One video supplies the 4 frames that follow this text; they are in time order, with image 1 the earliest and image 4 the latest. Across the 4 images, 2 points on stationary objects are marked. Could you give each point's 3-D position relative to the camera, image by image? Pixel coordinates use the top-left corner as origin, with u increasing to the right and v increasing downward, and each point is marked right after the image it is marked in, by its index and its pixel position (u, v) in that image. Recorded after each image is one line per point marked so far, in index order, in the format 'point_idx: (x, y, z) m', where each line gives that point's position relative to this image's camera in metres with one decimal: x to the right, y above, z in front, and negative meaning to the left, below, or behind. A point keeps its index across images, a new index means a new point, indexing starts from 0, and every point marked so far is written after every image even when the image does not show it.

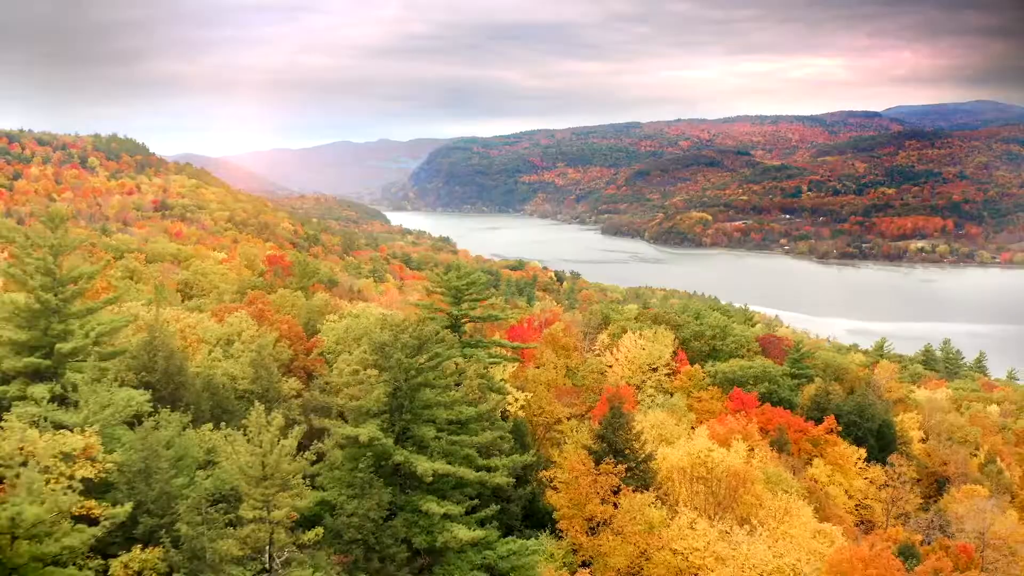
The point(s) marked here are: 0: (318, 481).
0: (-6.1, -5.9, +18.1) m
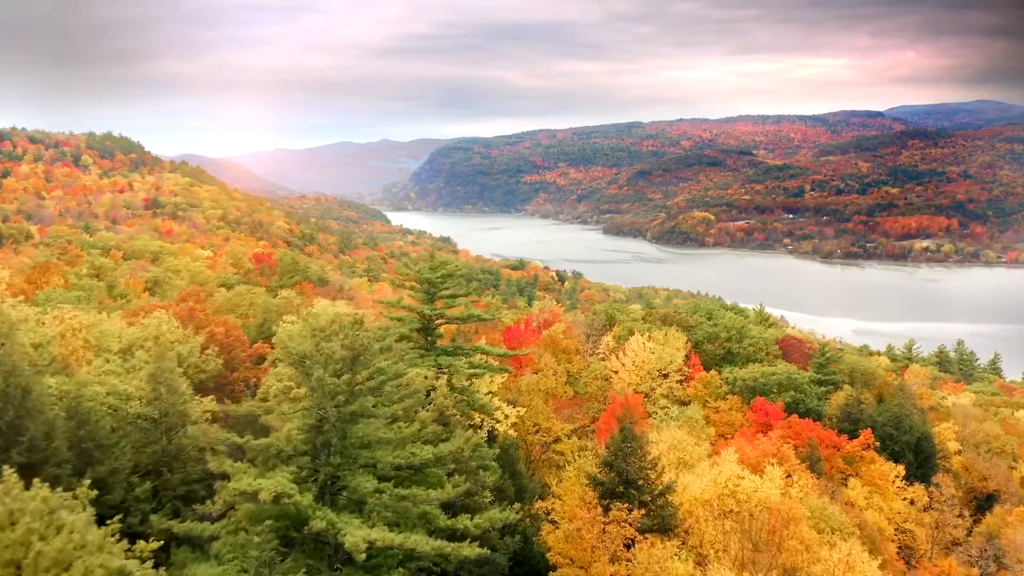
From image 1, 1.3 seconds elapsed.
0: (-6.6, -5.7, +13.3) m
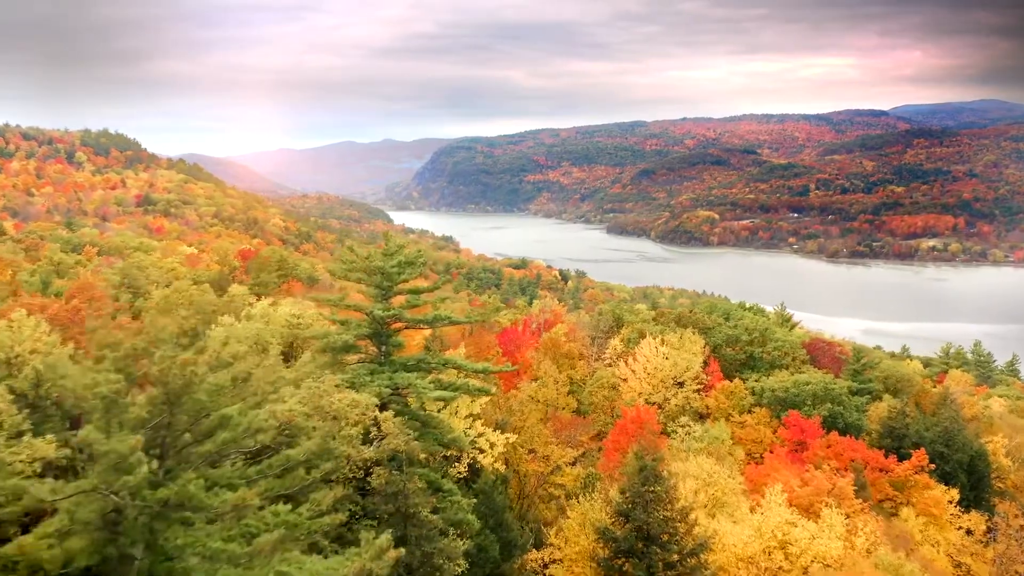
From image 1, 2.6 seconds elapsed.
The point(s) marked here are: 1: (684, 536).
0: (-7.0, -5.6, +8.1) m
1: (+4.7, -6.8, +16.5) m
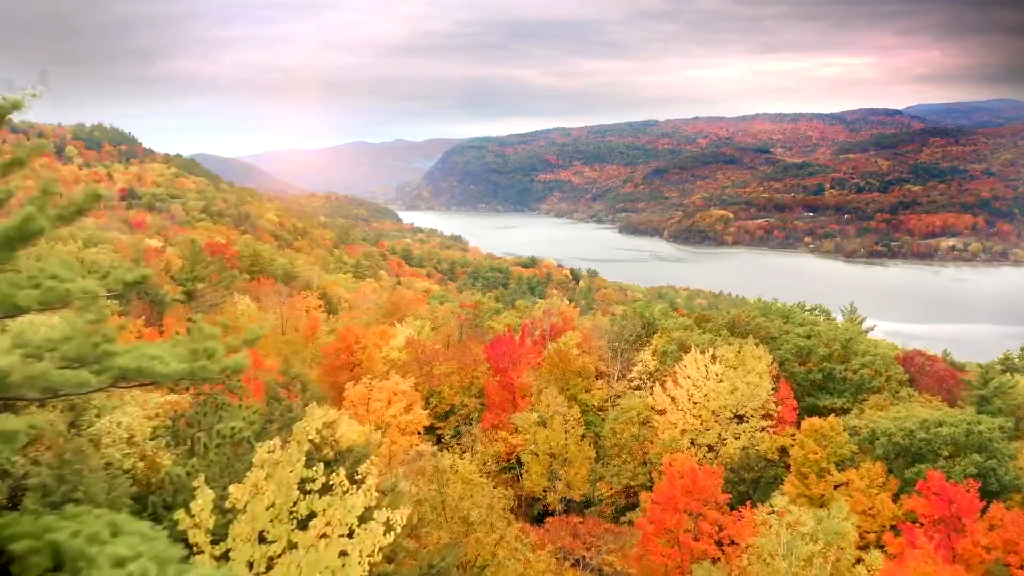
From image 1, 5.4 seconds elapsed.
0: (-8.0, -5.2, -3.3) m
1: (+3.9, -6.5, +4.8) m
